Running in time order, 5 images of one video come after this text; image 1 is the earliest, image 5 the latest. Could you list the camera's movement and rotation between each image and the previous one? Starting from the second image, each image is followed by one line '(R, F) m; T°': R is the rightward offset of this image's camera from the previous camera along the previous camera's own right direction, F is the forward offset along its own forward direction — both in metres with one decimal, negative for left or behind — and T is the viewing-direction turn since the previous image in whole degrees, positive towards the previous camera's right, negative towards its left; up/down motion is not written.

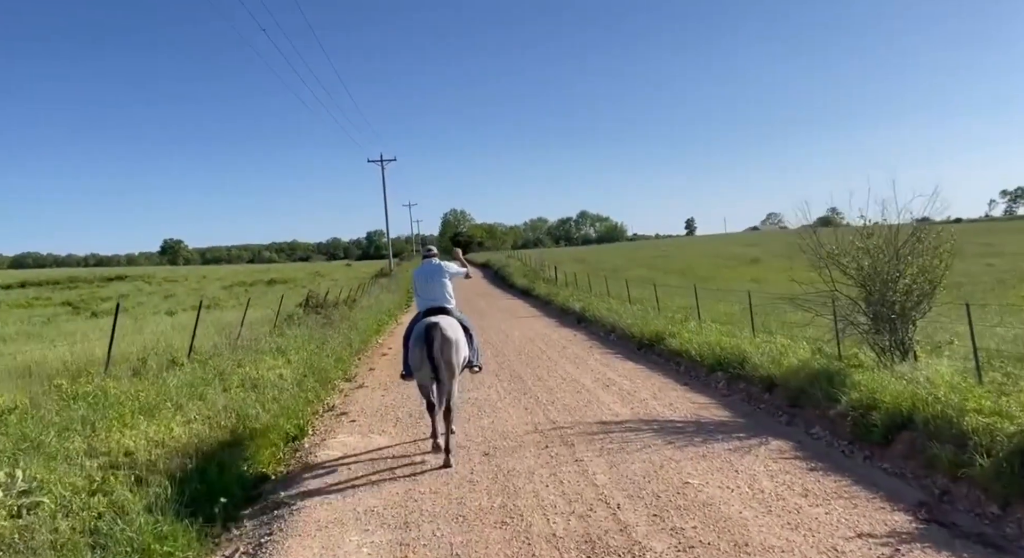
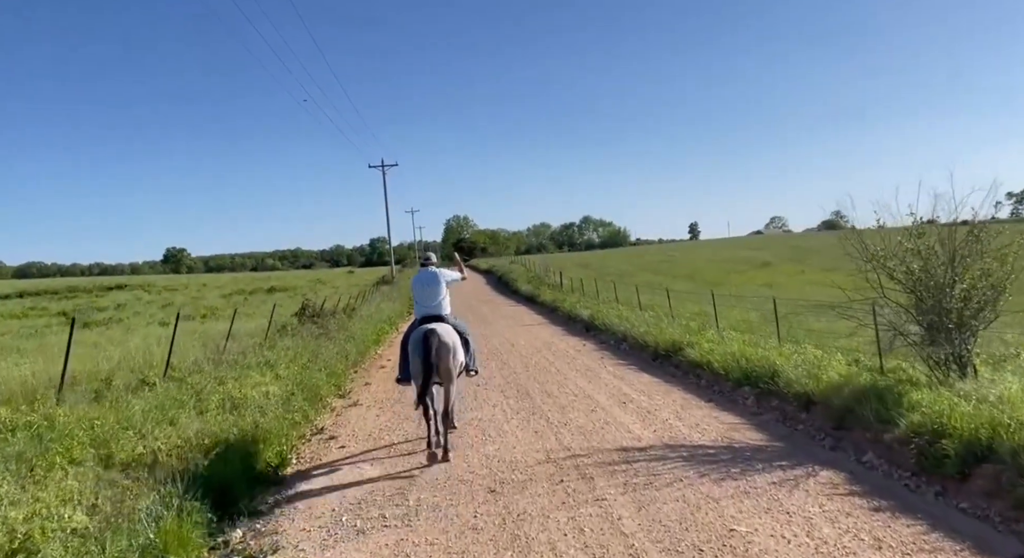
(0.0, +1.1) m; 0°
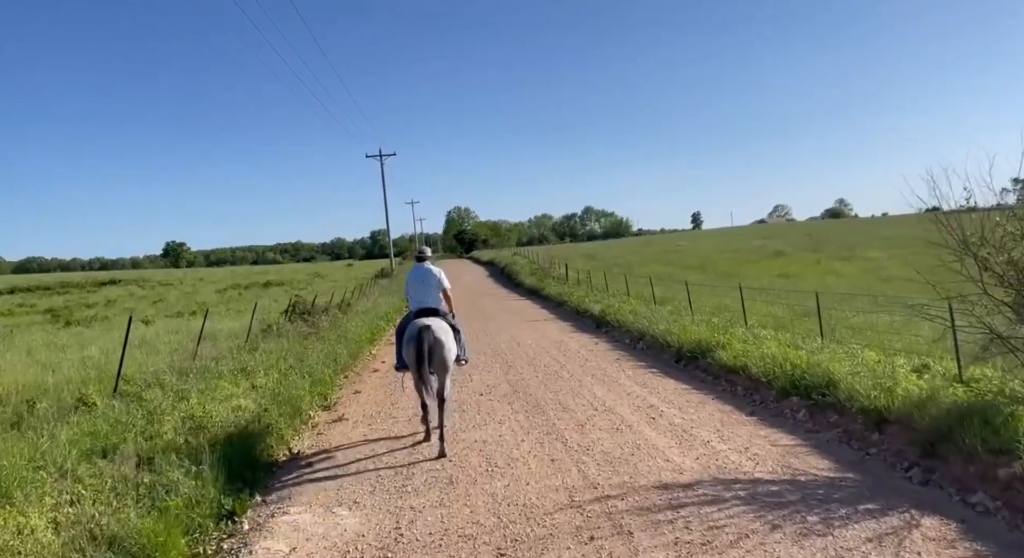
(-0.1, +1.7) m; 0°
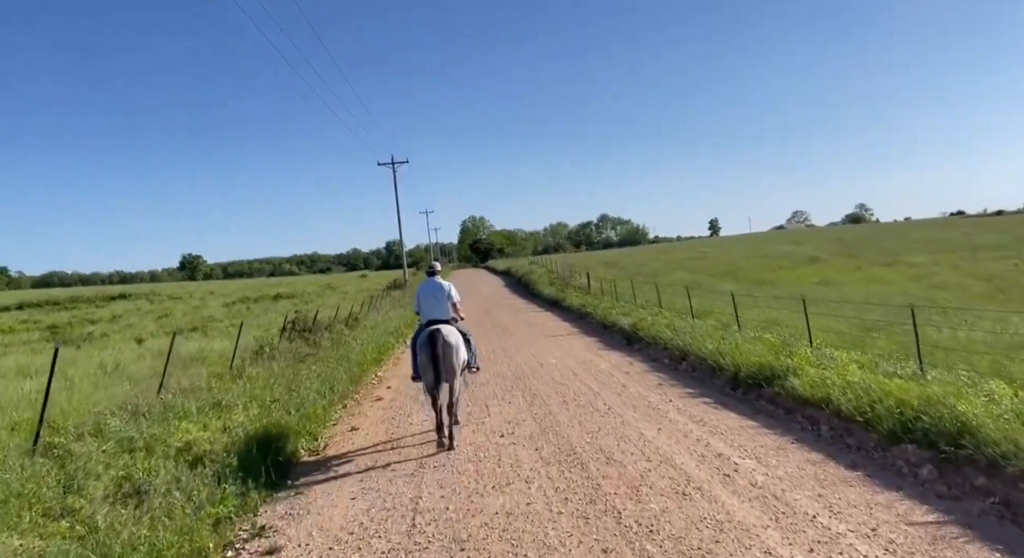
(-0.1, +2.2) m; -1°
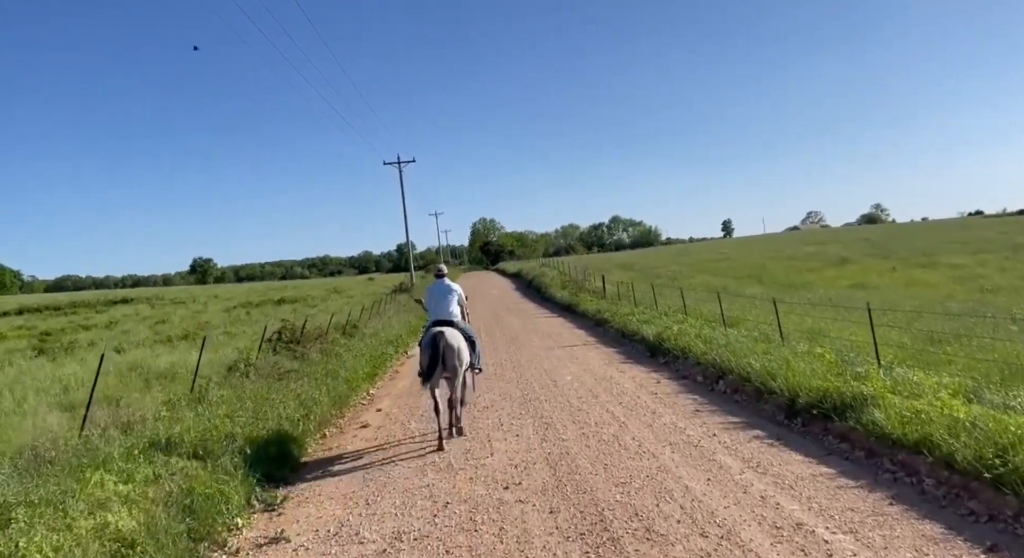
(0.0, +2.1) m; -1°
